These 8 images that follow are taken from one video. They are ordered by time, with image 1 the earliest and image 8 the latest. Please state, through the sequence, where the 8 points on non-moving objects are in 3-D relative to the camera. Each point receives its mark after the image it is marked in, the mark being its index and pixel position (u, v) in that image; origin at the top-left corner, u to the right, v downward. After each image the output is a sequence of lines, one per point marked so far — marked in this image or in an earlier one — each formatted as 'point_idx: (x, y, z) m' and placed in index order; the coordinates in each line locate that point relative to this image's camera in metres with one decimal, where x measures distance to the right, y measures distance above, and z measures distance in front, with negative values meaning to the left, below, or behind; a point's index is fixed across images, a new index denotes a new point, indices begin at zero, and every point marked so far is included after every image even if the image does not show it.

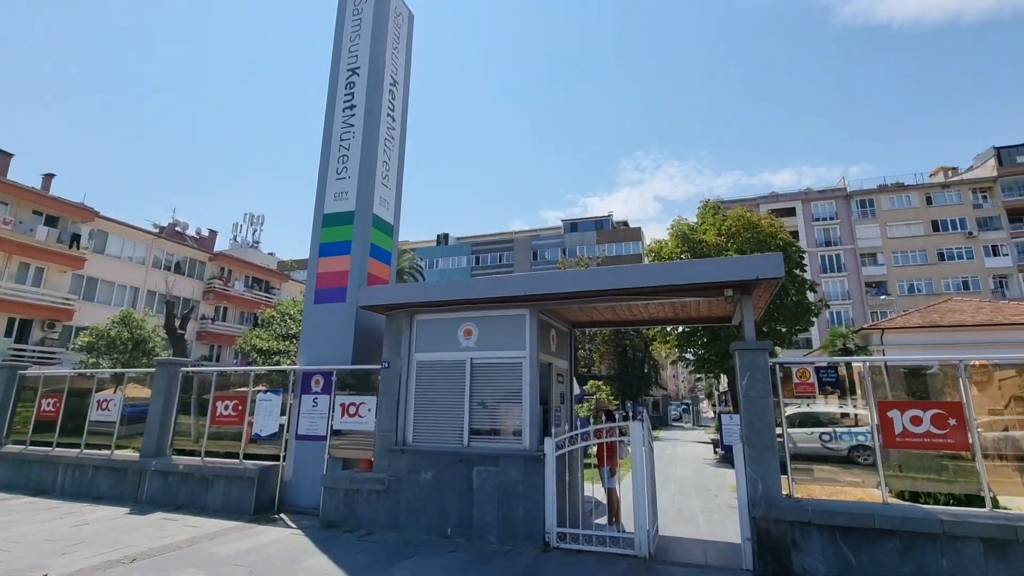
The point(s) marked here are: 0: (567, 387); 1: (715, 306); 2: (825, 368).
0: (+1.0, -1.9, +9.5) m
1: (+3.3, -0.3, +8.0) m
2: (+4.1, -1.0, +6.5) m
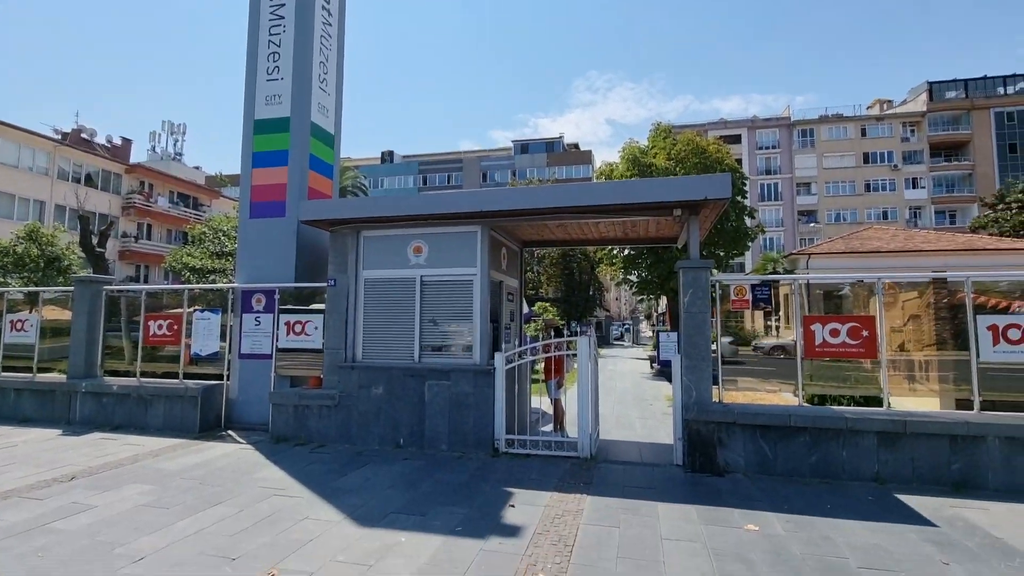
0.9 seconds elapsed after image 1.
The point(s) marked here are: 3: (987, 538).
0: (+0.1, -0.3, +9.6) m
1: (+2.5, +1.0, +8.2) m
2: (+3.5, +0.1, +6.9) m
3: (+4.3, -2.2, +4.4) m
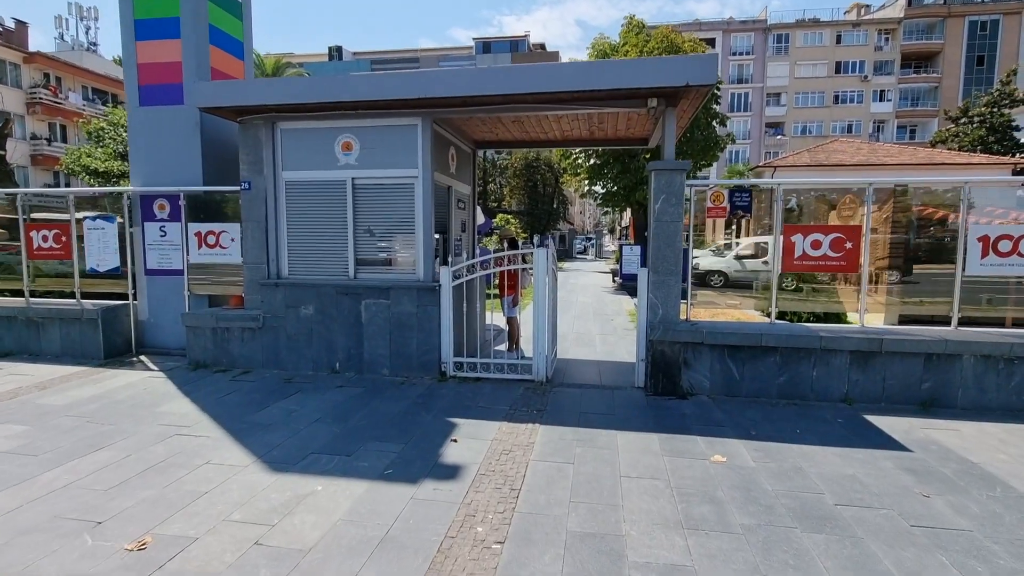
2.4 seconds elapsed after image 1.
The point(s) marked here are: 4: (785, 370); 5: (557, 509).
0: (-0.8, +1.3, +8.6) m
1: (+1.8, +2.4, +7.2) m
2: (+2.8, +1.2, +6.1) m
3: (+3.8, -1.5, +4.1) m
4: (+3.1, -0.9, +5.6) m
5: (+0.3, -1.5, +3.4) m
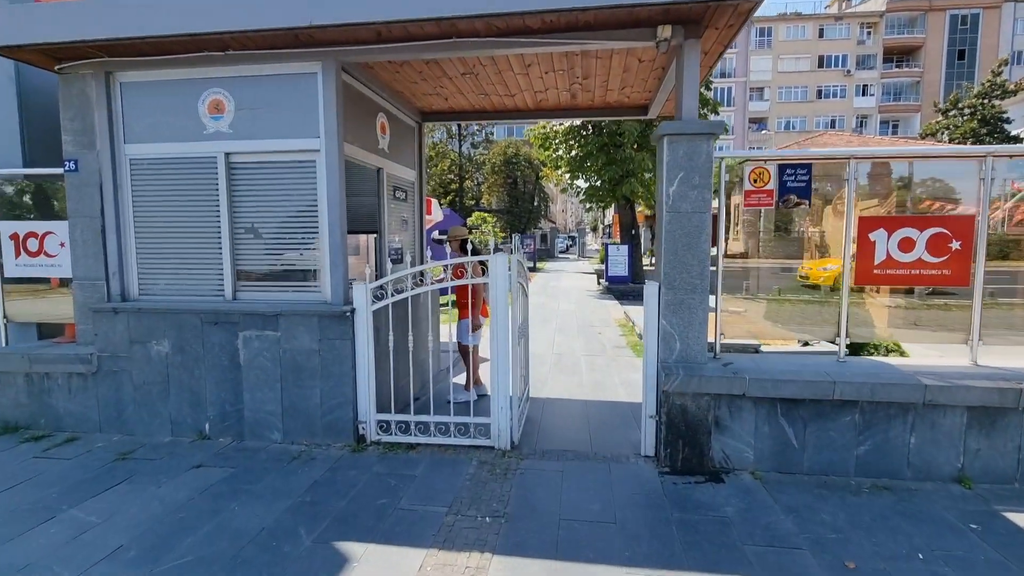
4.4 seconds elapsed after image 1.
0: (-1.3, +1.1, +6.5) m
1: (+1.3, +2.2, +5.2) m
2: (+2.4, +1.0, +4.1) m
3: (+3.4, -1.6, +2.3) m
4: (+2.7, -1.1, +3.7) m
5: (0.0, -1.7, +1.4) m
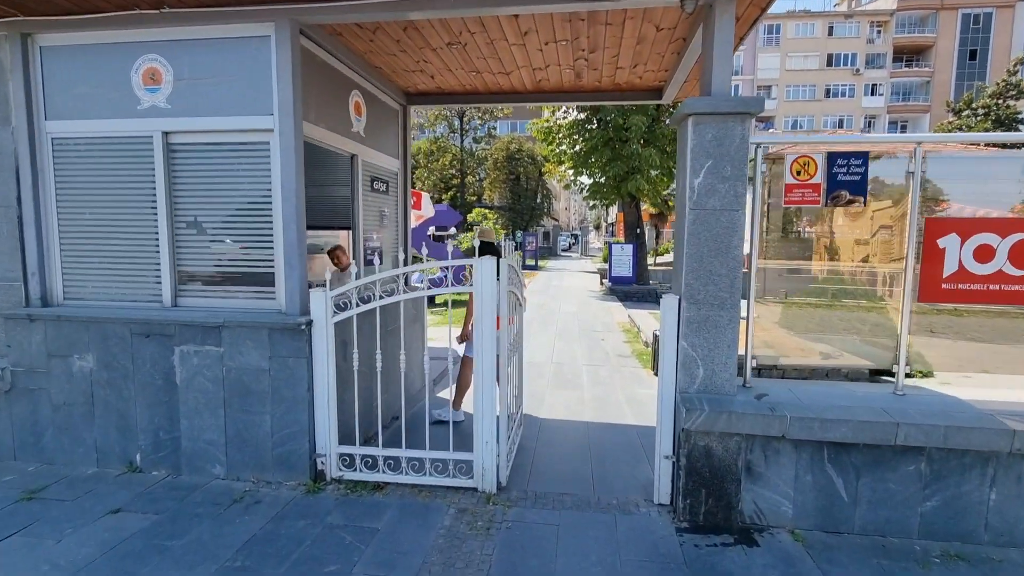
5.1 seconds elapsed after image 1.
0: (-1.4, +1.0, +5.8) m
1: (+1.2, +2.1, +4.5) m
2: (+2.3, +0.9, +3.4) m
3: (+3.3, -1.8, +1.5) m
4: (+2.6, -1.2, +3.0) m
5: (-0.1, -1.8, +0.7) m
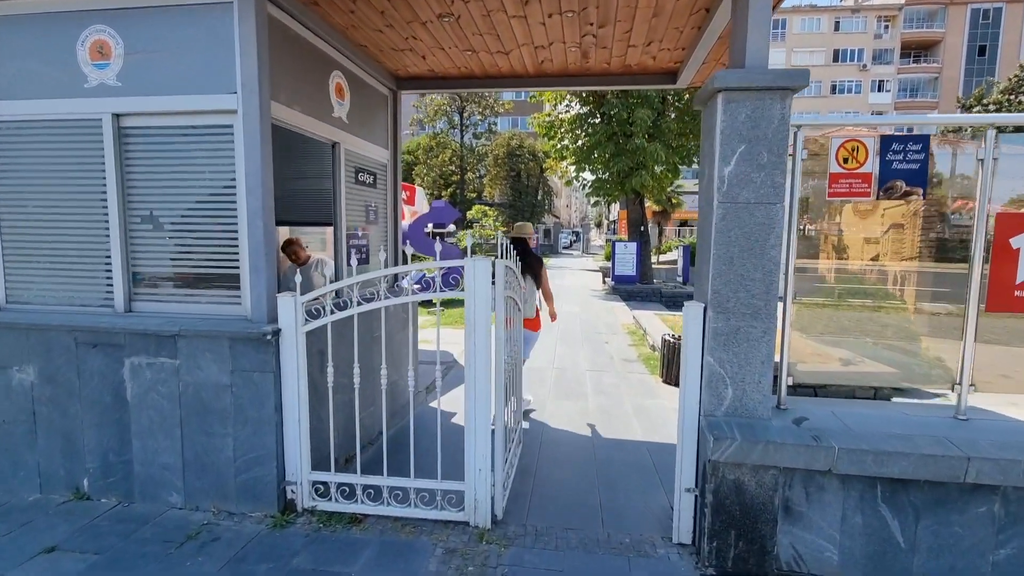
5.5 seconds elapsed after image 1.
0: (-1.4, +1.0, +5.3) m
1: (+1.2, +2.1, +4.0) m
2: (+2.3, +0.9, +2.9) m
3: (+3.3, -1.8, +1.1) m
4: (+2.6, -1.3, +2.5) m
5: (-0.2, -1.9, +0.3) m
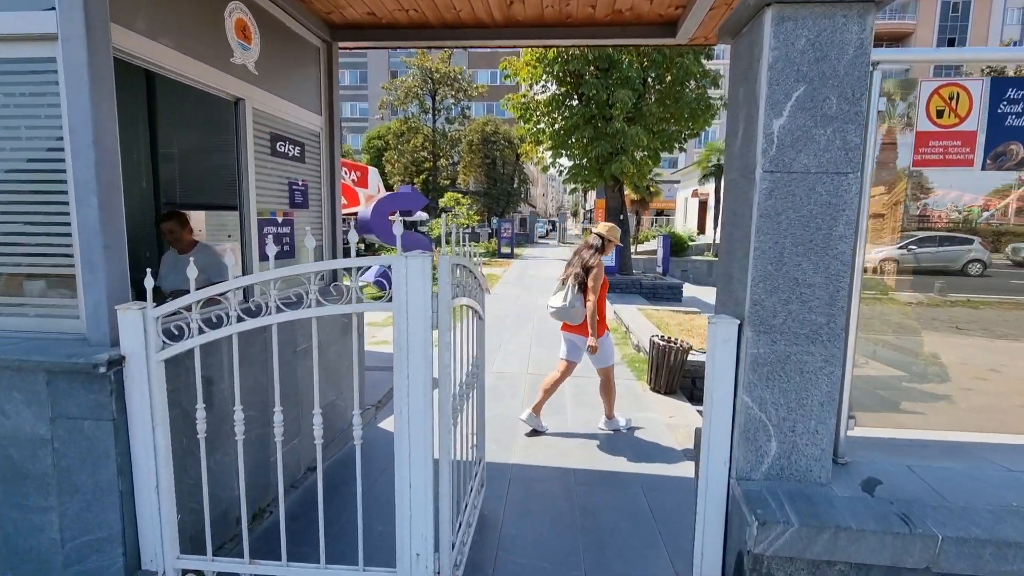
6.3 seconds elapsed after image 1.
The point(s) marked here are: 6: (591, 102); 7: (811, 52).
0: (-1.7, +1.0, +4.3) m
1: (+0.9, +2.1, +3.0) m
2: (+2.1, +0.9, +2.1) m
3: (+3.2, -1.9, +0.3) m
4: (+2.4, -1.3, +1.8) m
5: (-0.2, -2.0, -0.6) m
6: (+2.5, +5.8, +15.5) m
7: (+1.1, +0.9, +1.8) m
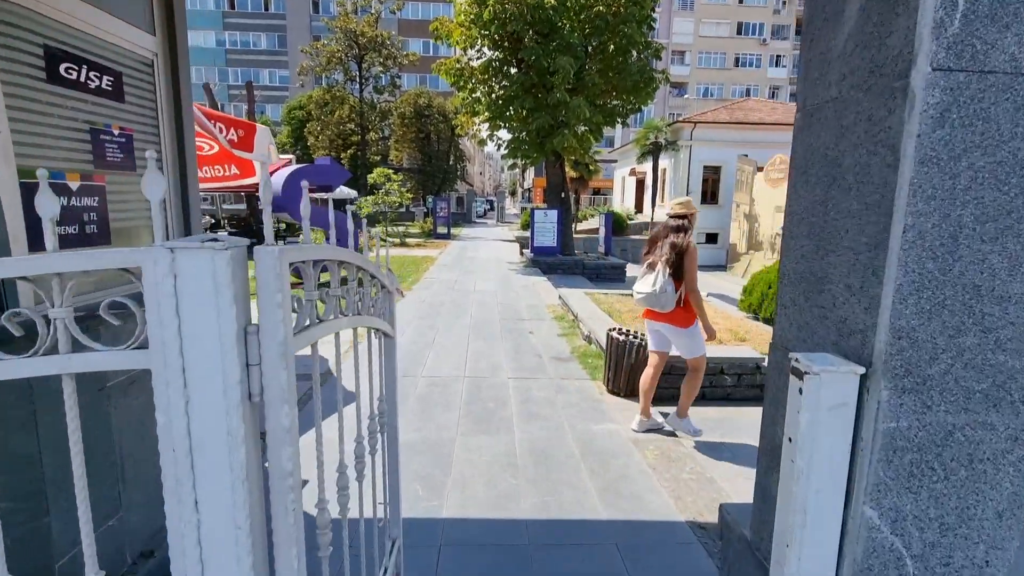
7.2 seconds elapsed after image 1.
0: (-2.2, +1.0, +3.0) m
1: (+0.6, +2.1, +2.0) m
2: (+1.9, +0.8, +1.3) m
3: (+3.2, -1.9, -0.3) m
4: (+2.2, -1.3, +1.0) m
5: (-0.1, -2.1, -1.6) m
6: (+0.6, +6.4, +14.4) m
7: (+0.9, +0.8, +0.8) m
